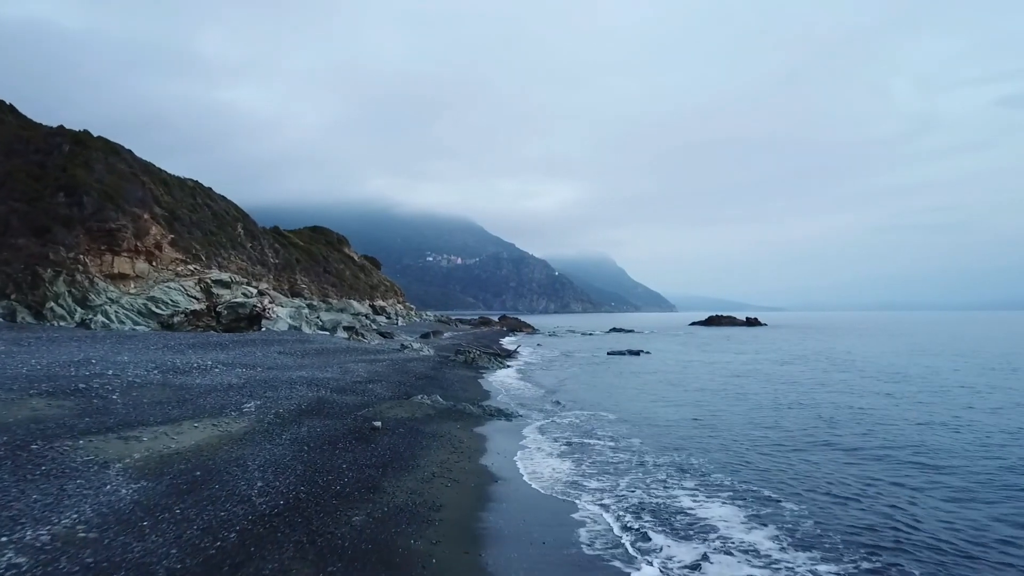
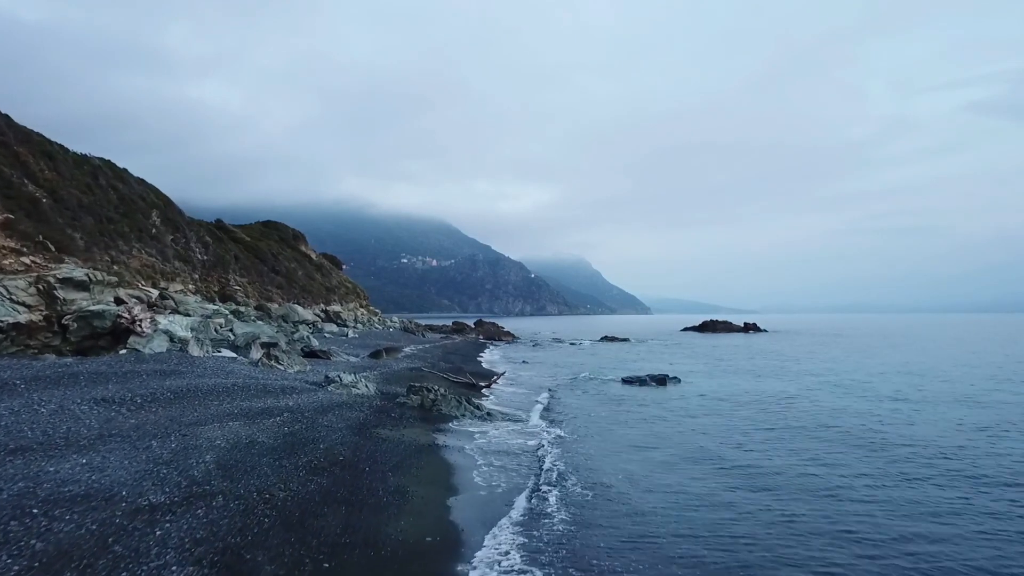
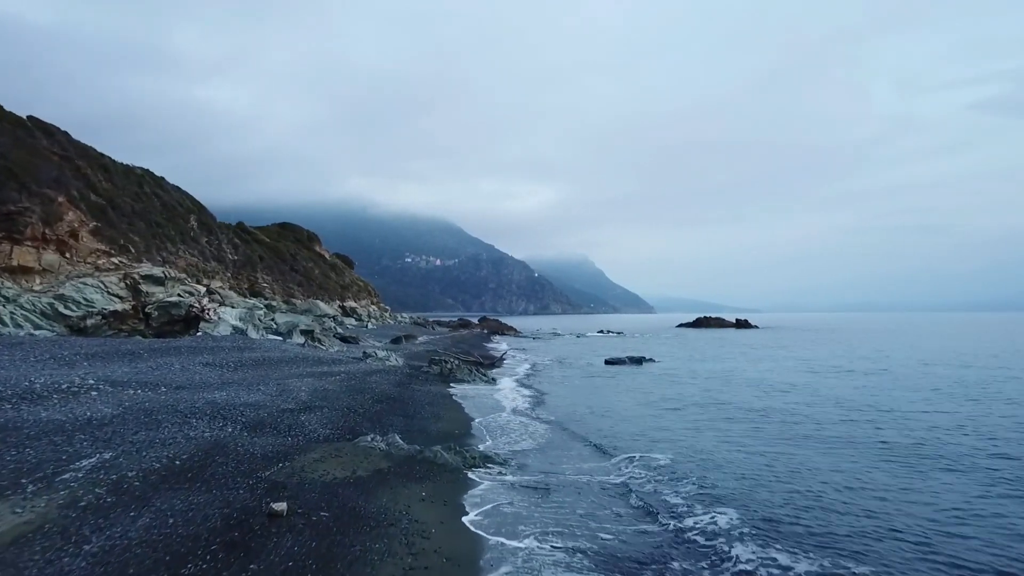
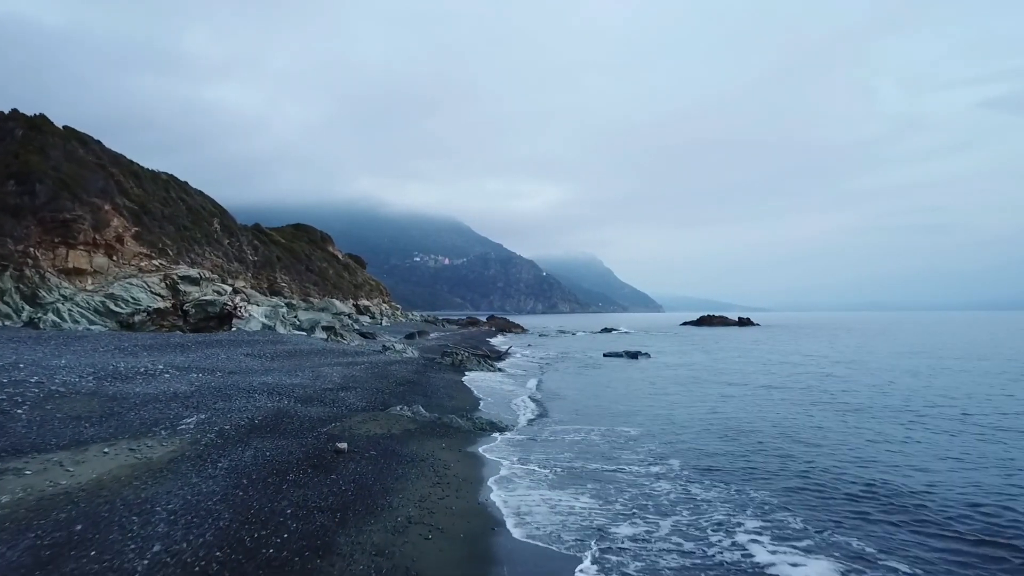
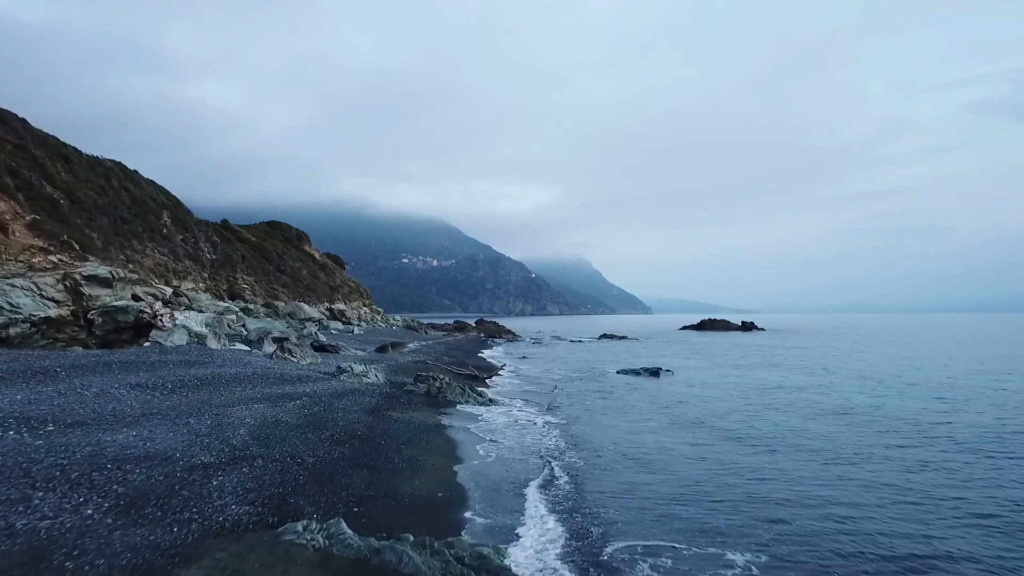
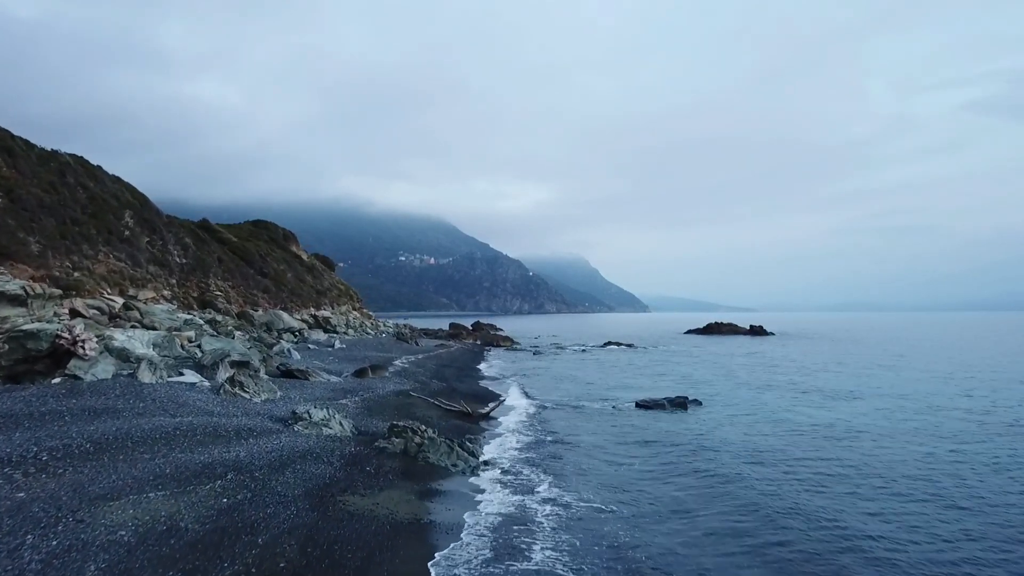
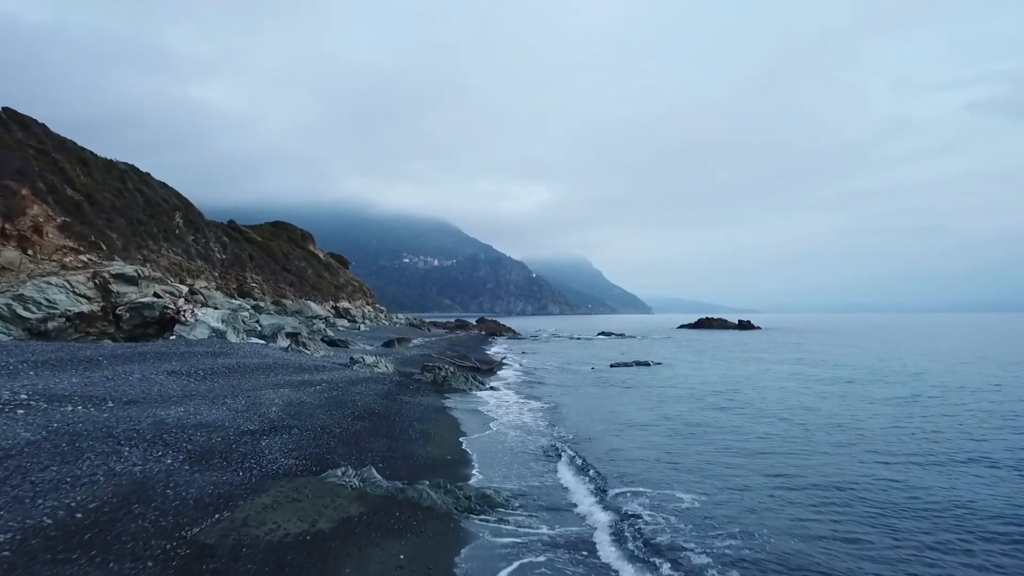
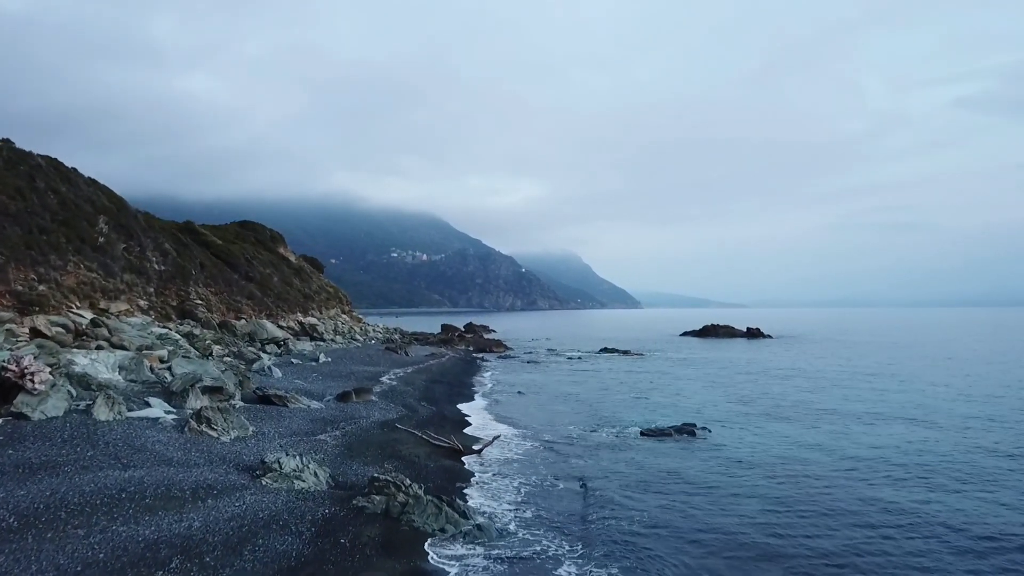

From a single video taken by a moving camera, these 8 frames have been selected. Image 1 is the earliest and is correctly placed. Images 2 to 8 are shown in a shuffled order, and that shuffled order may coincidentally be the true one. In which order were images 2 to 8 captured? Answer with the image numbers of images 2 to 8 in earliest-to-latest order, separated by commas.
4, 3, 7, 5, 2, 6, 8
